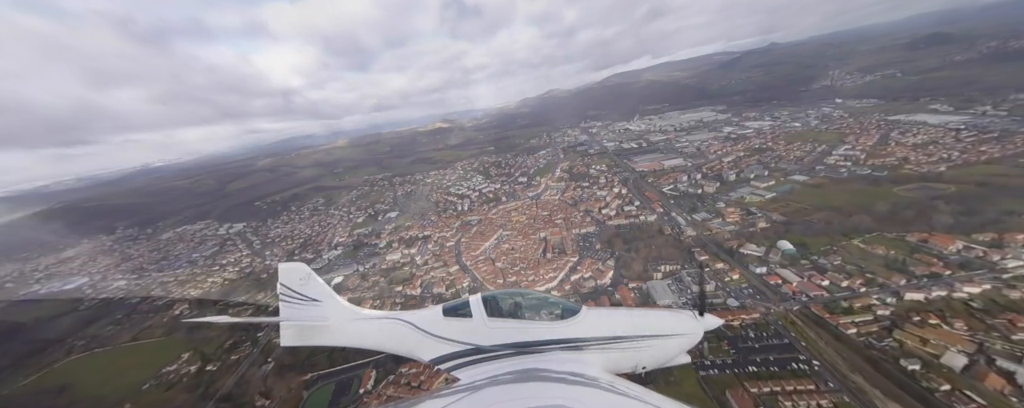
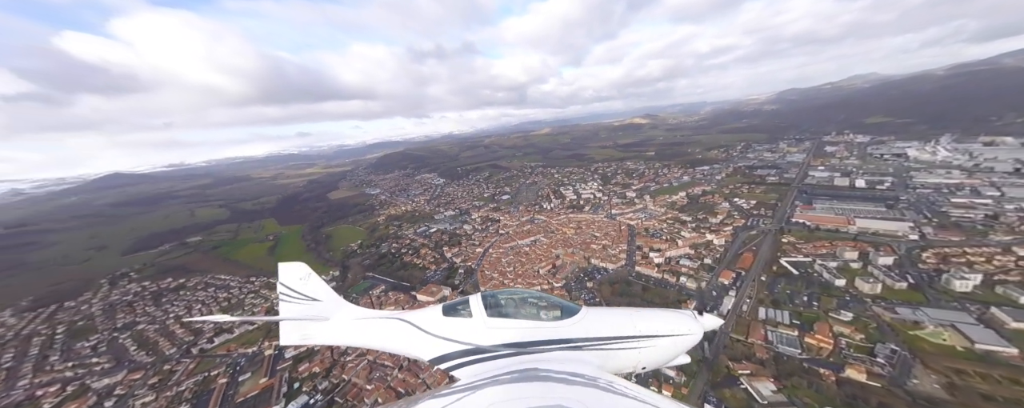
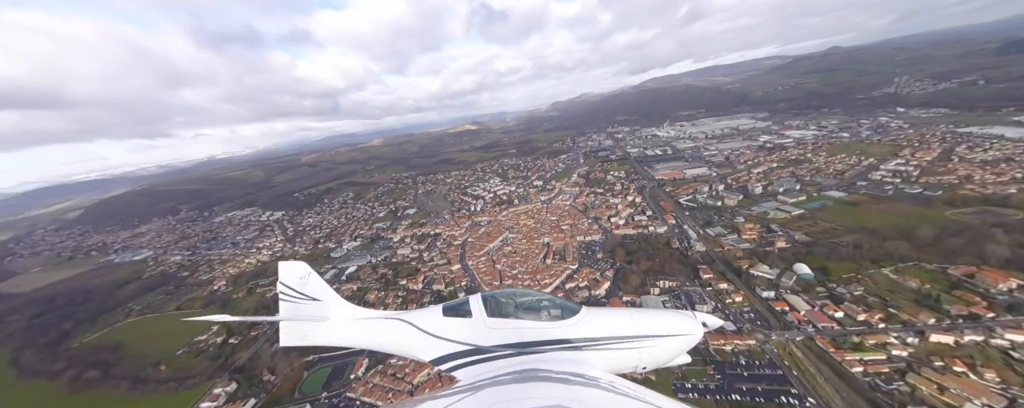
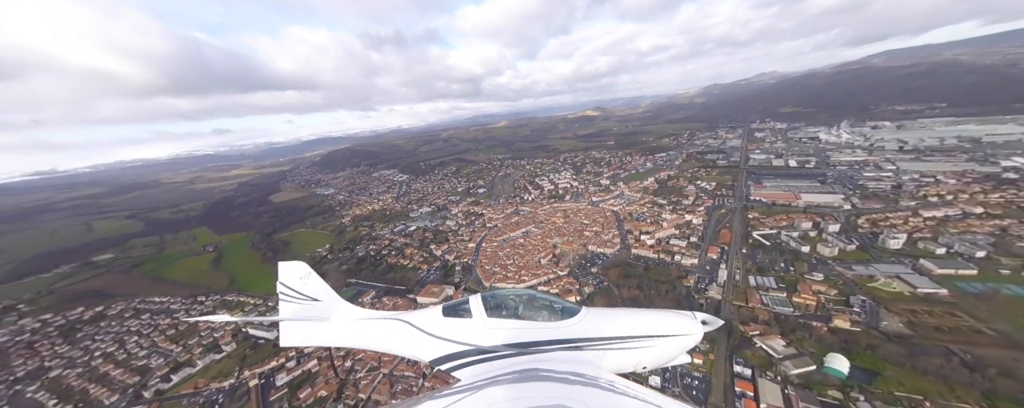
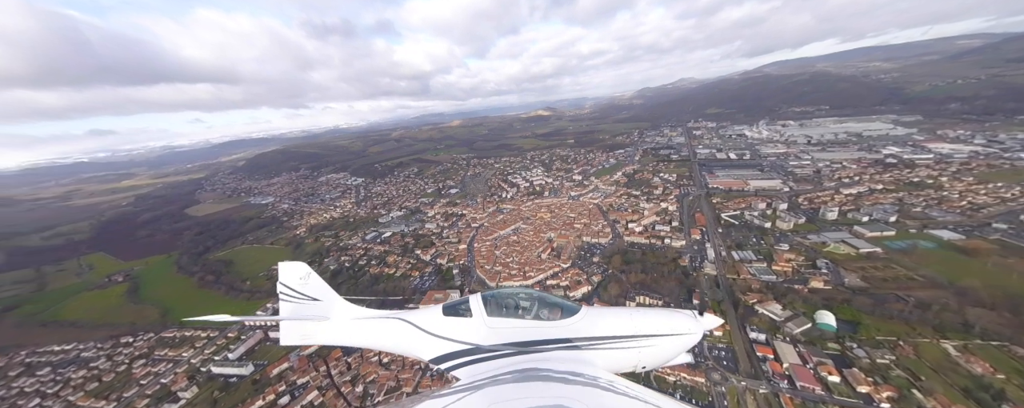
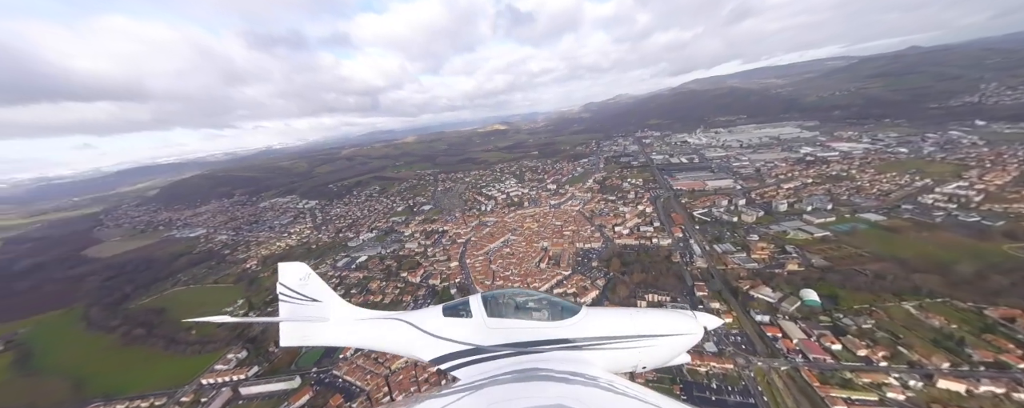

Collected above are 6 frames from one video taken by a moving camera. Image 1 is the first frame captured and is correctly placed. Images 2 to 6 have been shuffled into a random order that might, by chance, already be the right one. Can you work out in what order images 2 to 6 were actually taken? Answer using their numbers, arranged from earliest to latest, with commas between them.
3, 6, 5, 4, 2
